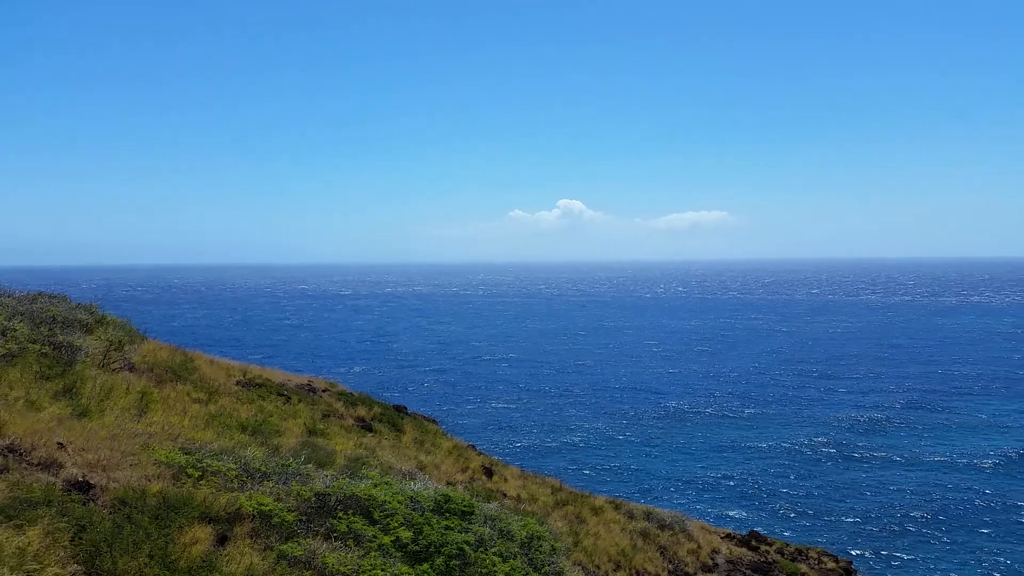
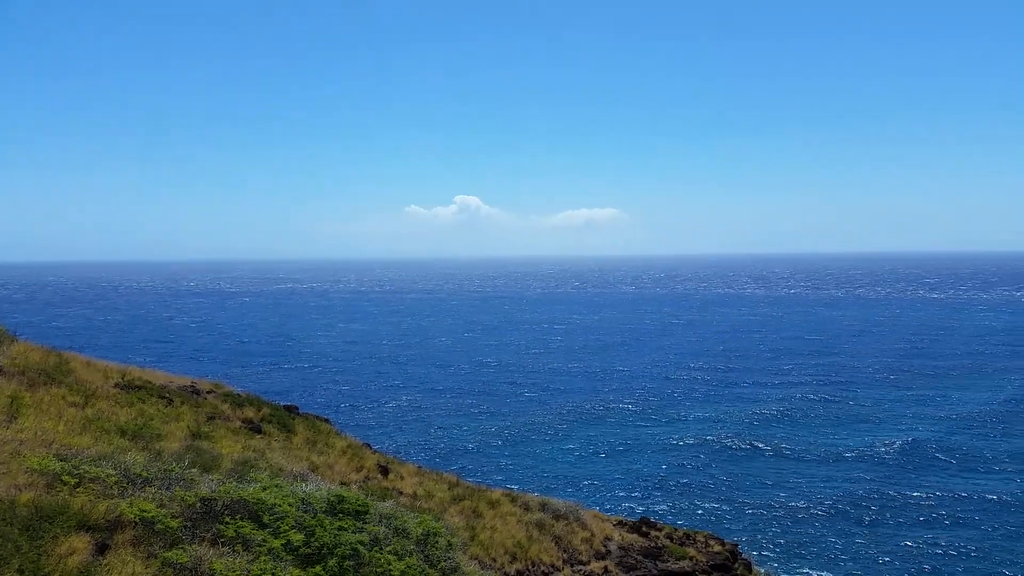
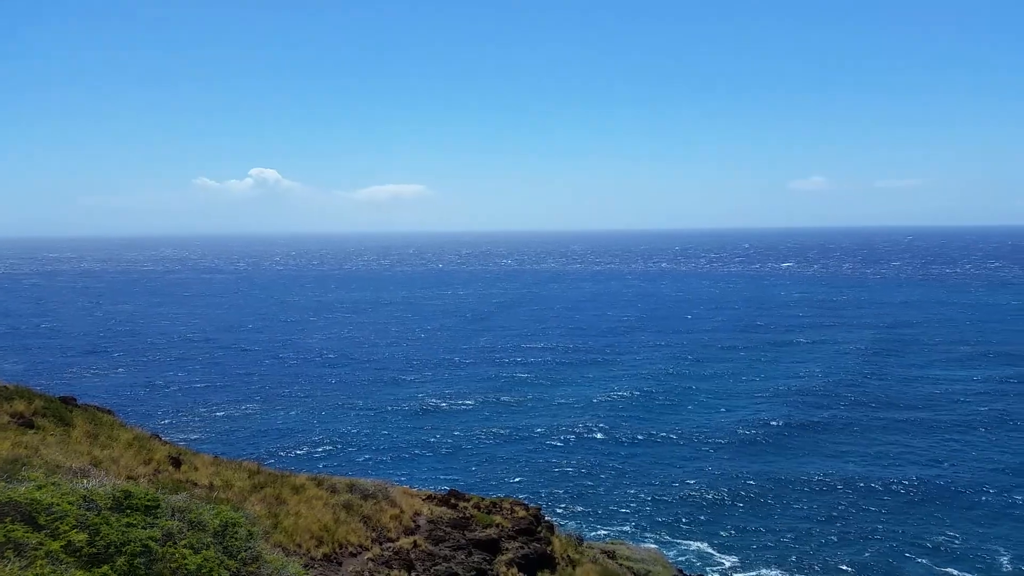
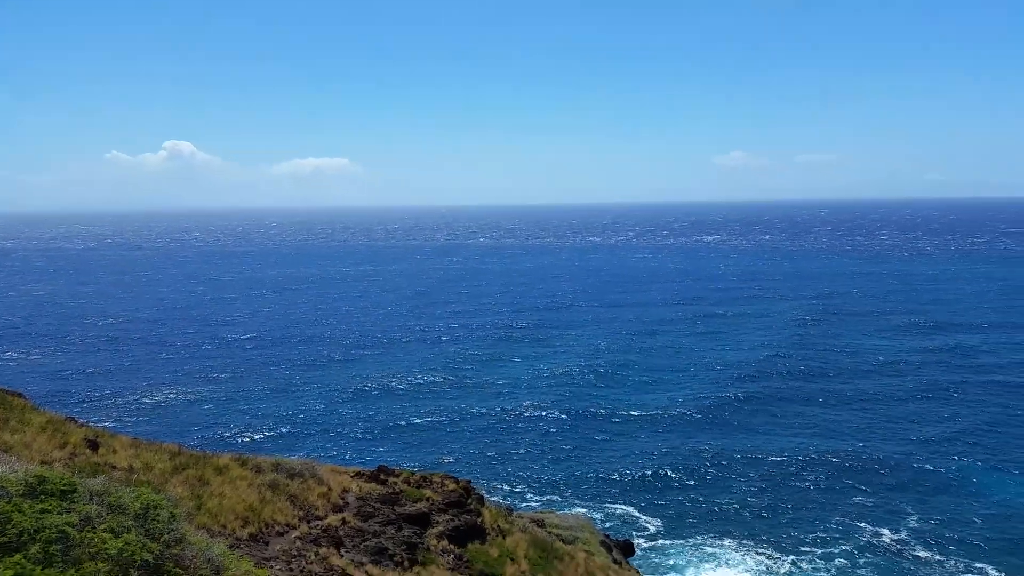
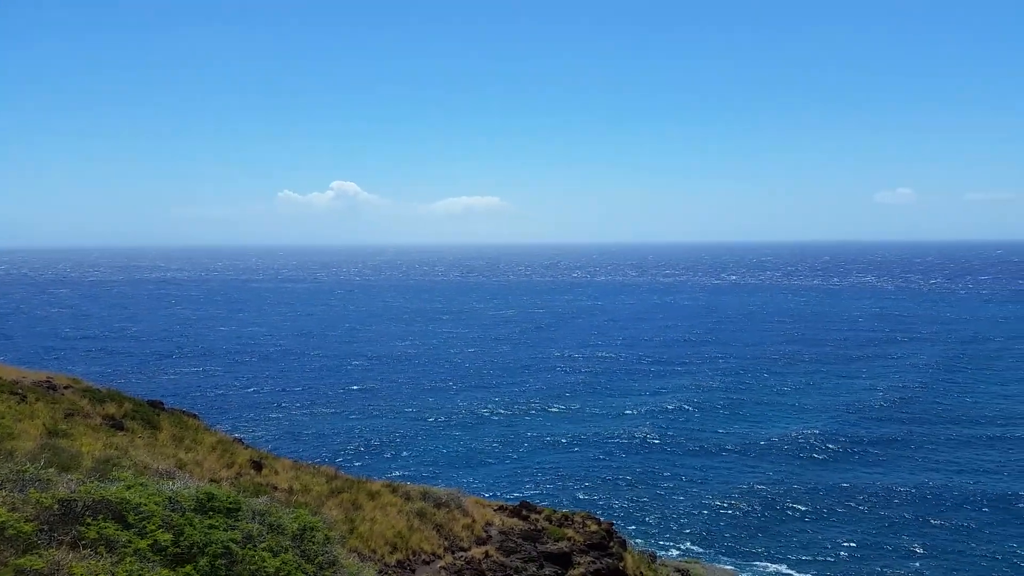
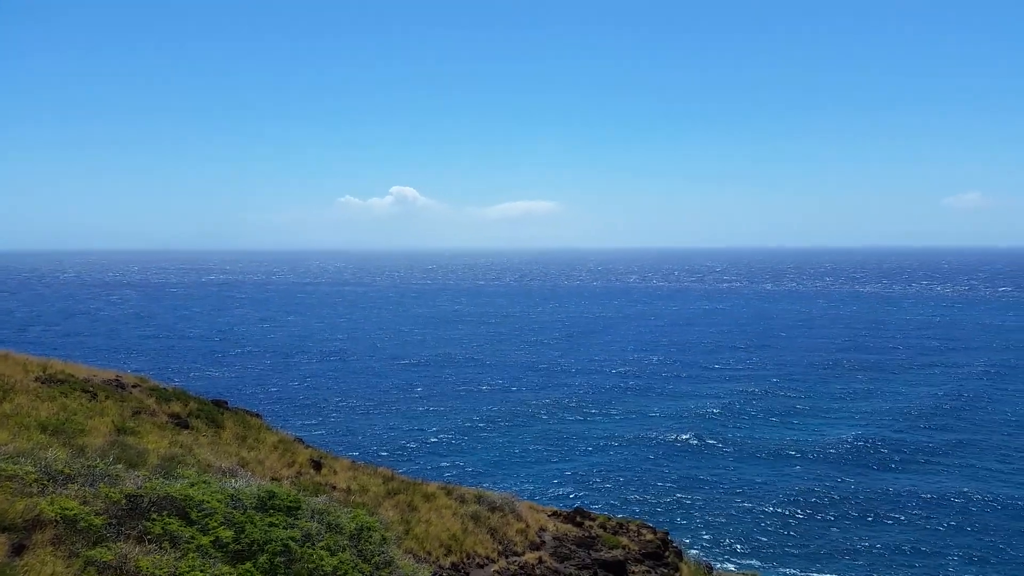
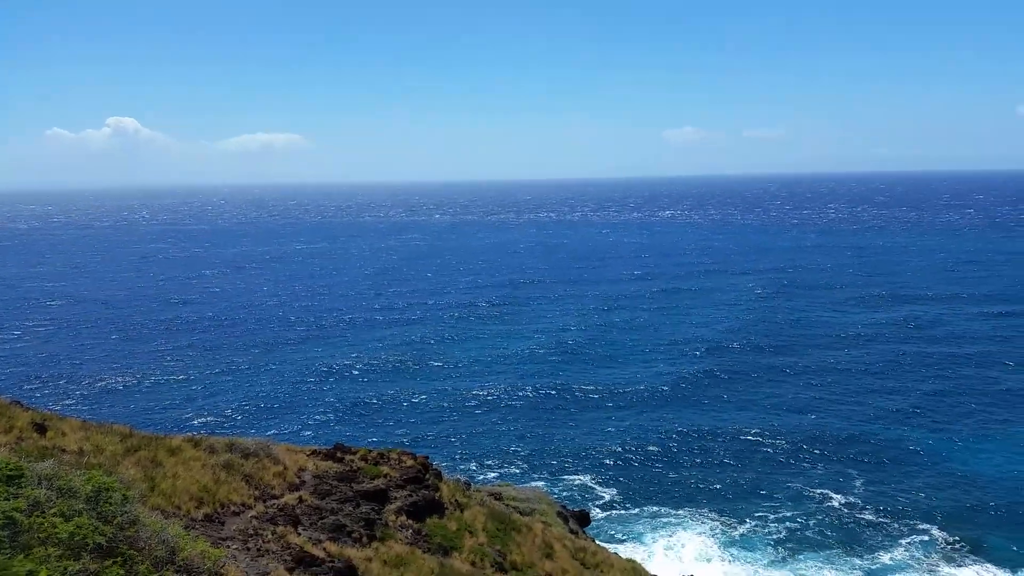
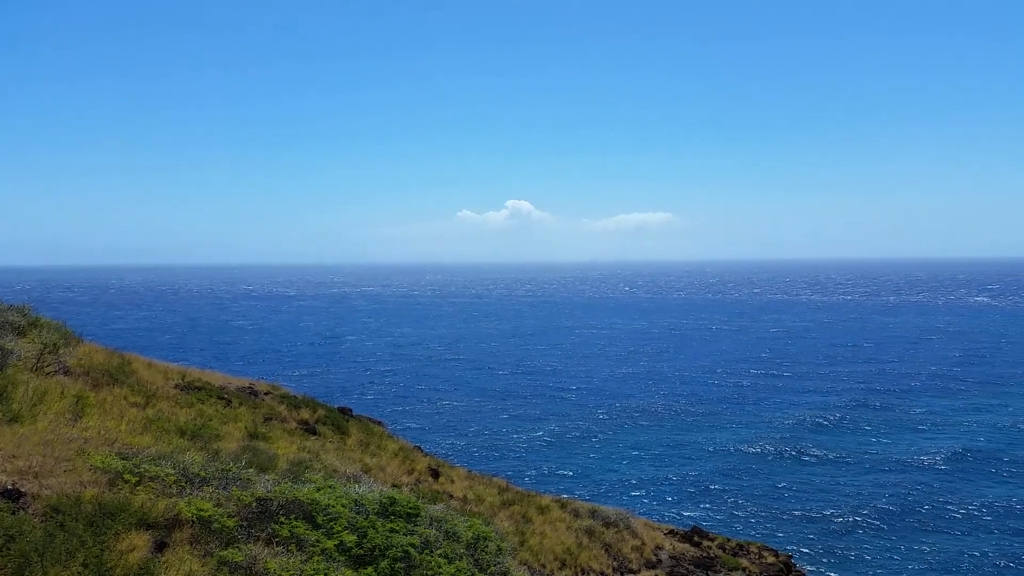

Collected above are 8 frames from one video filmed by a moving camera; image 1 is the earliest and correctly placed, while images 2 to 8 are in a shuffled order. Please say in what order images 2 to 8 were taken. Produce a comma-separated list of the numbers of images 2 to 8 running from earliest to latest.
8, 2, 6, 5, 3, 4, 7
